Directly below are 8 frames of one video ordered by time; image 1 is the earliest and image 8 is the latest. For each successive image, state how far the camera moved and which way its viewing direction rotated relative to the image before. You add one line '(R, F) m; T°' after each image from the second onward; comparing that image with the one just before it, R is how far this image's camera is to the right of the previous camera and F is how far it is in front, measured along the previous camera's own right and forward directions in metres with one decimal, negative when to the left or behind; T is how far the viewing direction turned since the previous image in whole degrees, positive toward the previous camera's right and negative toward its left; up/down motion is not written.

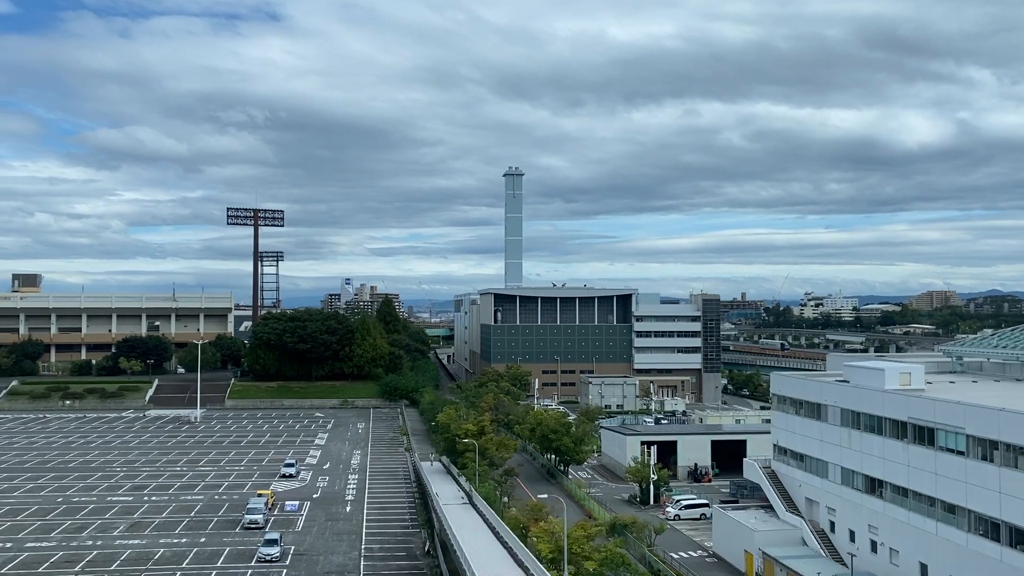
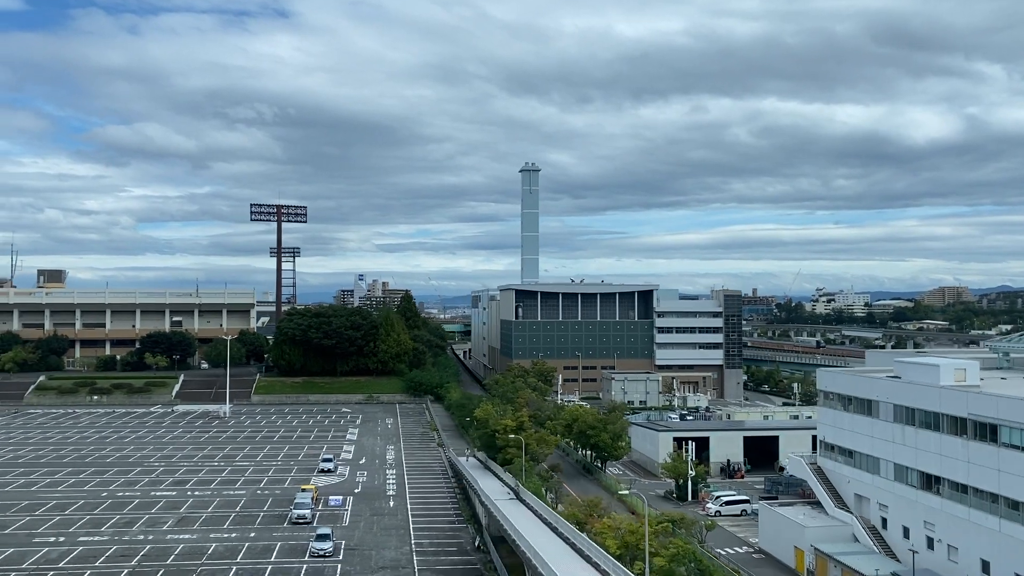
(-1.2, 0.0) m; -1°
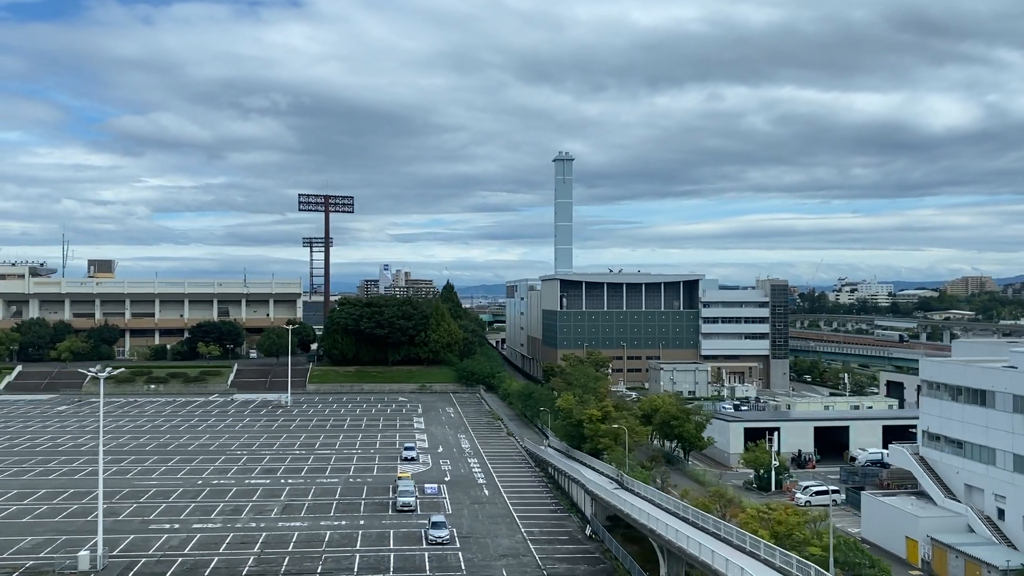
(-2.7, 0.0) m; -1°
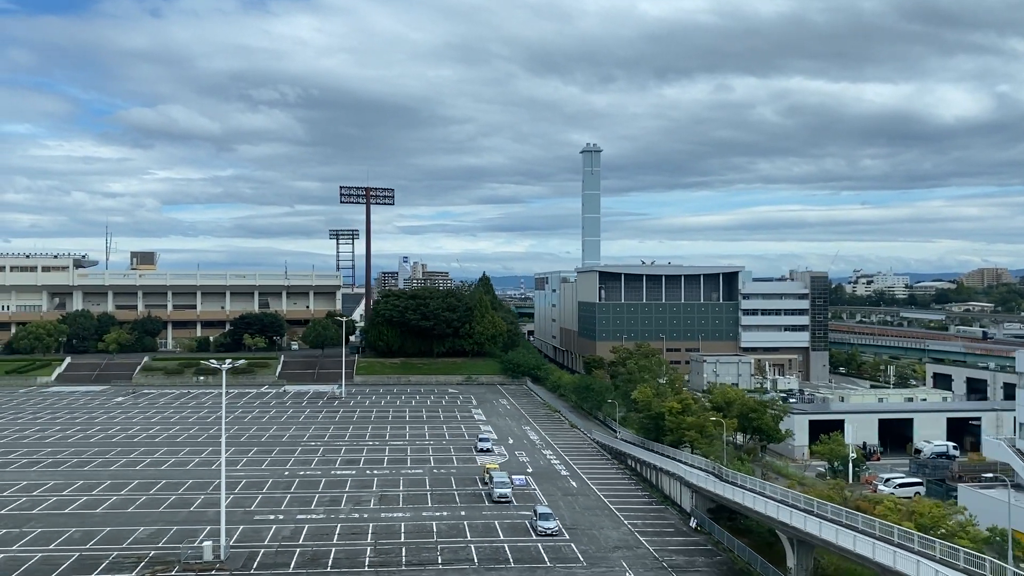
(-2.7, 0.0) m; -1°
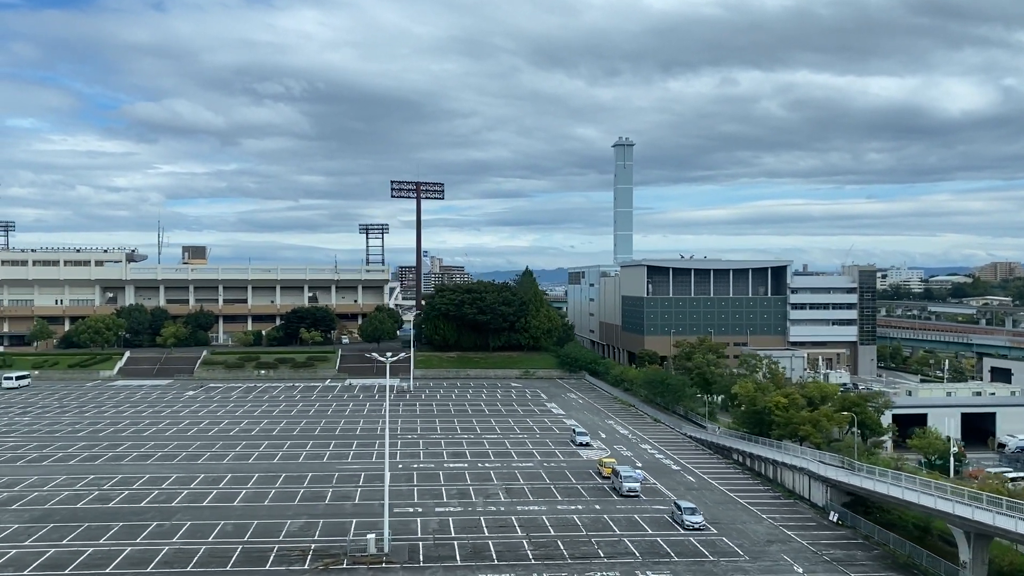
(-3.8, 0.0) m; 0°
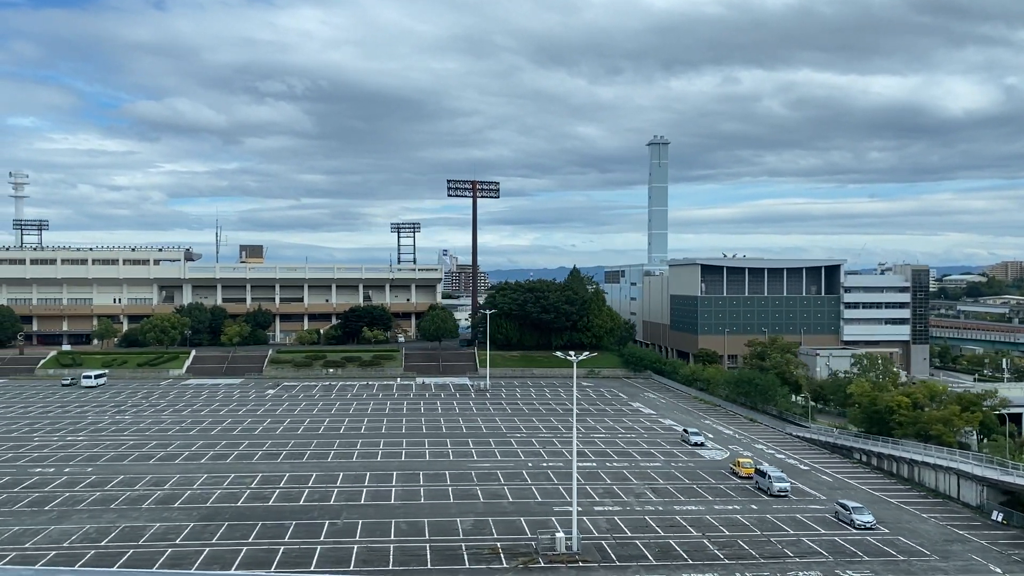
(-4.6, 0.0) m; 0°
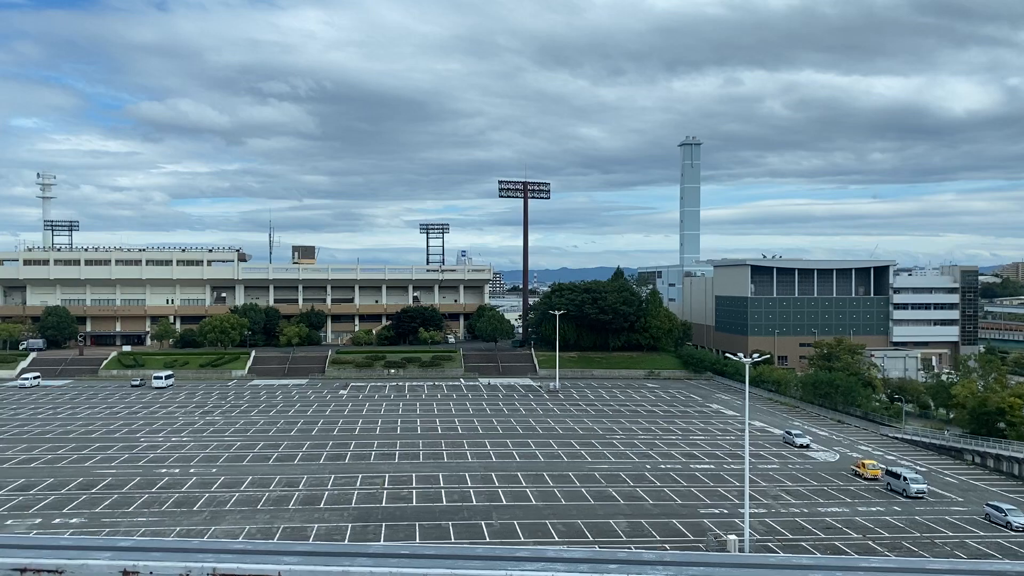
(-4.1, 0.0) m; 0°
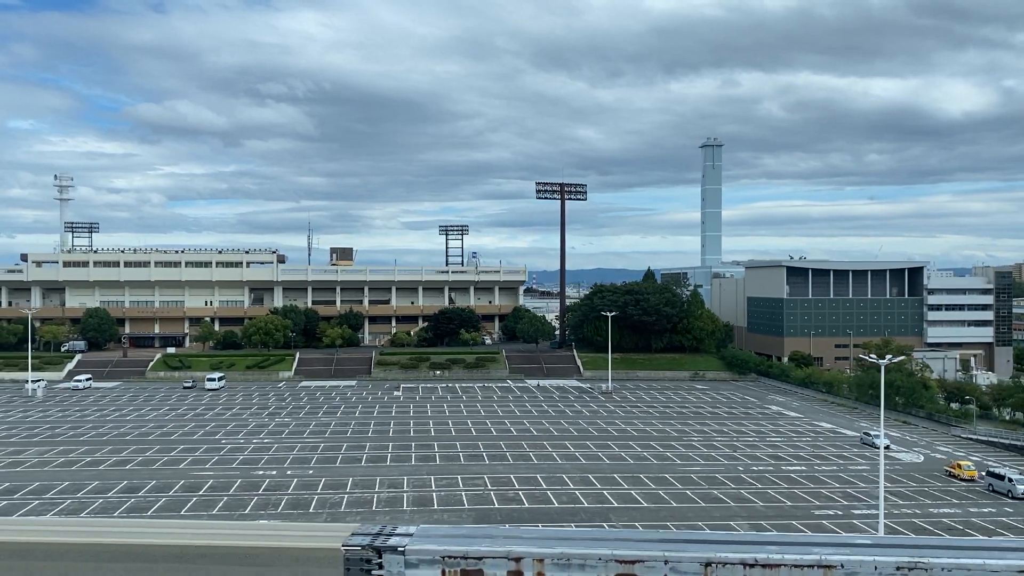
(-3.3, 0.0) m; 0°
